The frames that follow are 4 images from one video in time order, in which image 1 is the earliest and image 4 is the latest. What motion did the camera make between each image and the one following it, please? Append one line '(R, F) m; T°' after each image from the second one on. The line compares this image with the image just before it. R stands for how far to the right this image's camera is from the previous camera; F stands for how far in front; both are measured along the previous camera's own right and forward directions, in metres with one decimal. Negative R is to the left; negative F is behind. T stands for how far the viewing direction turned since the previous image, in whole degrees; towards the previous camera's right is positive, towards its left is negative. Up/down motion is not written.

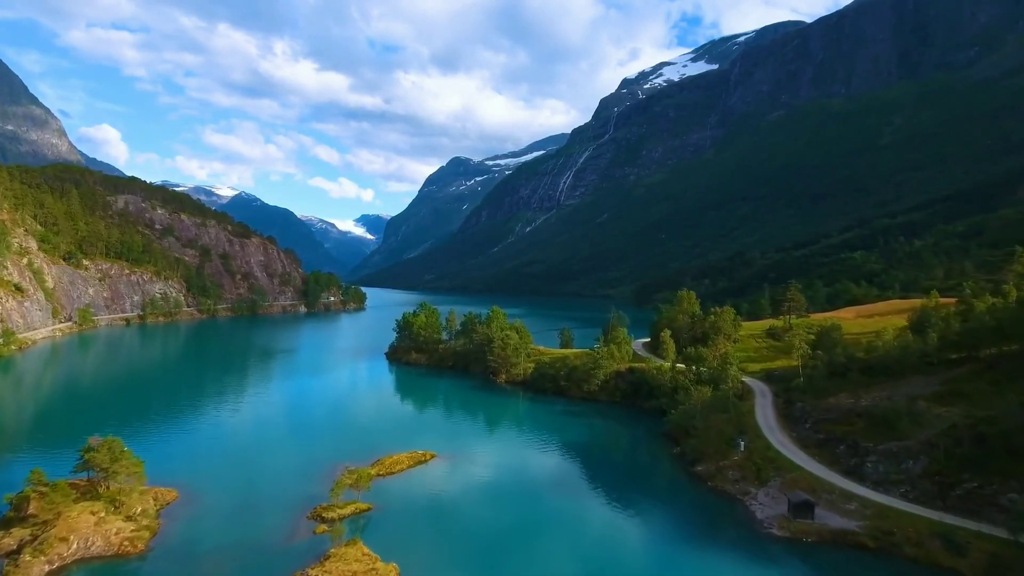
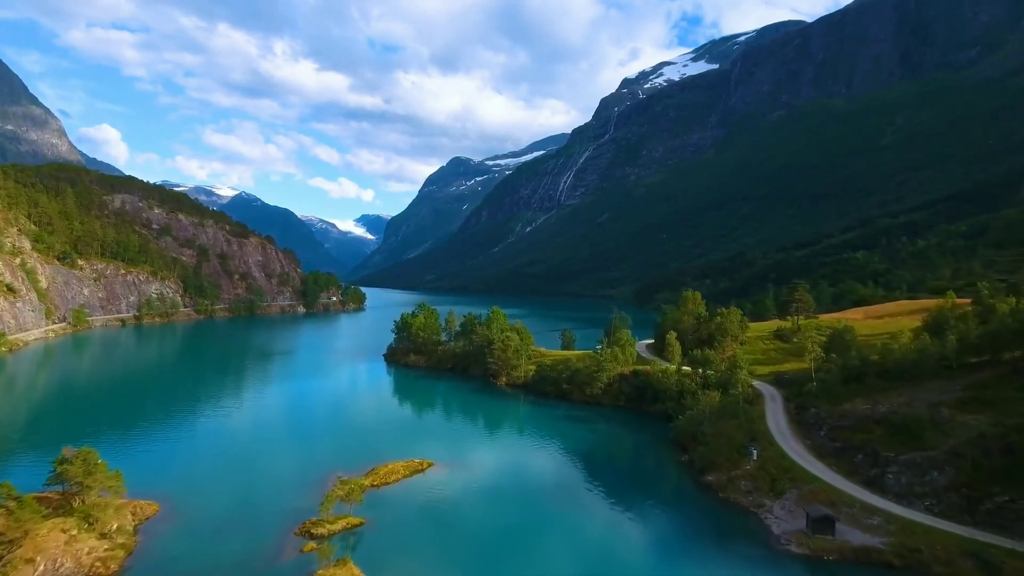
(-0.1, +2.3) m; 0°
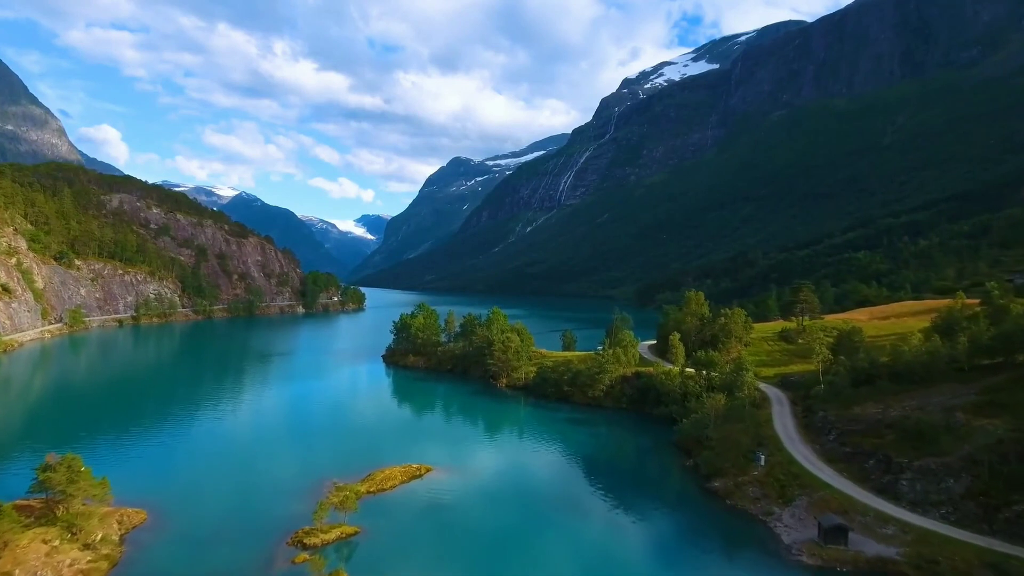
(0.0, +1.3) m; 0°
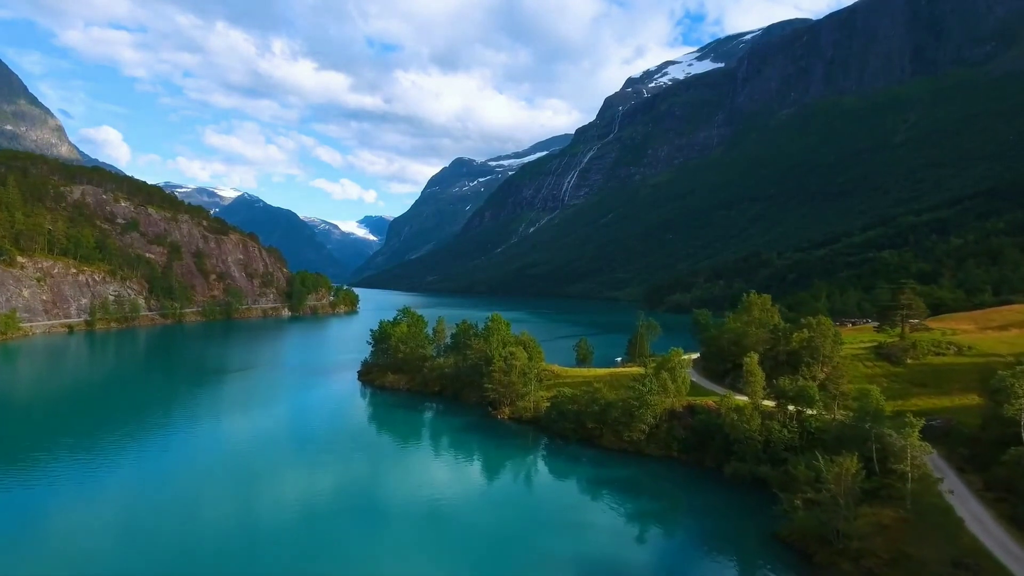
(-0.3, +21.0) m; 0°
